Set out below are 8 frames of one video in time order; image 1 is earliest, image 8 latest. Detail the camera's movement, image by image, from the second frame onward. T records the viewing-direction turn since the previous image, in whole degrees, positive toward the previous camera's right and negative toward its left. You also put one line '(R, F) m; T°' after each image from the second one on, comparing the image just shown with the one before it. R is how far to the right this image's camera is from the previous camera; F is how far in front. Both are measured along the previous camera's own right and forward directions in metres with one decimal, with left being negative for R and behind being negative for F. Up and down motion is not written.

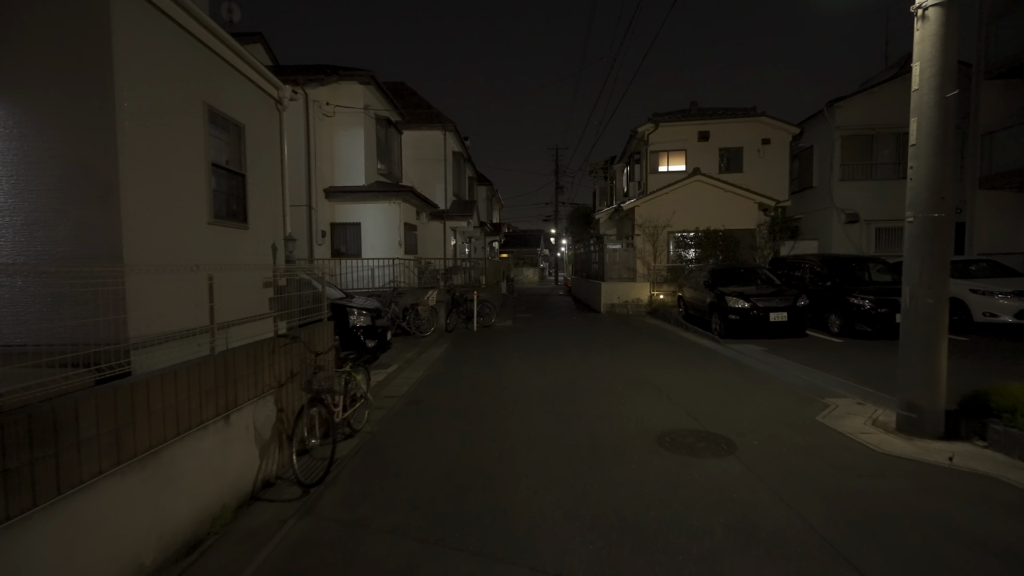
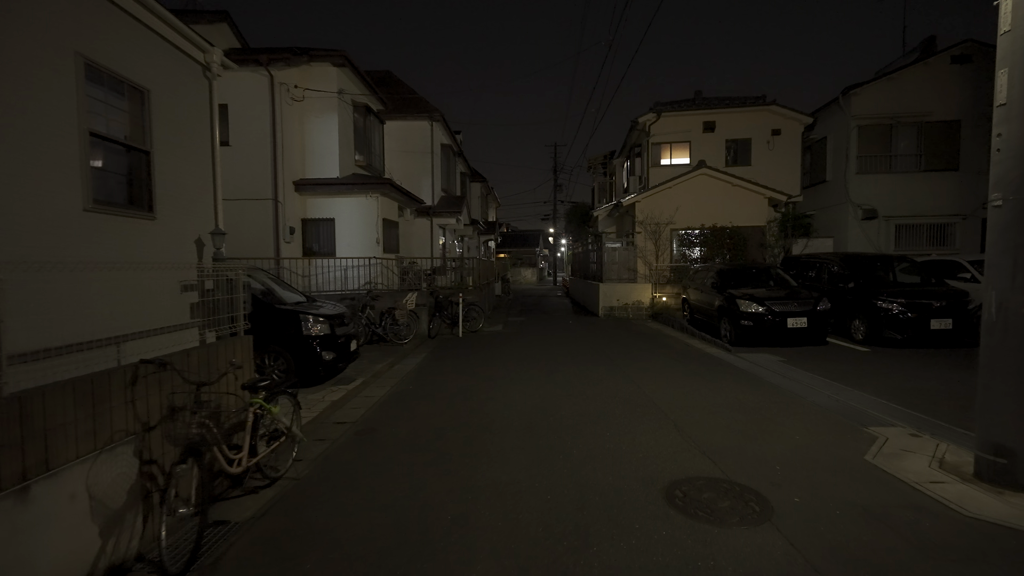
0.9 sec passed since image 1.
(+0.3, +1.3) m; 0°
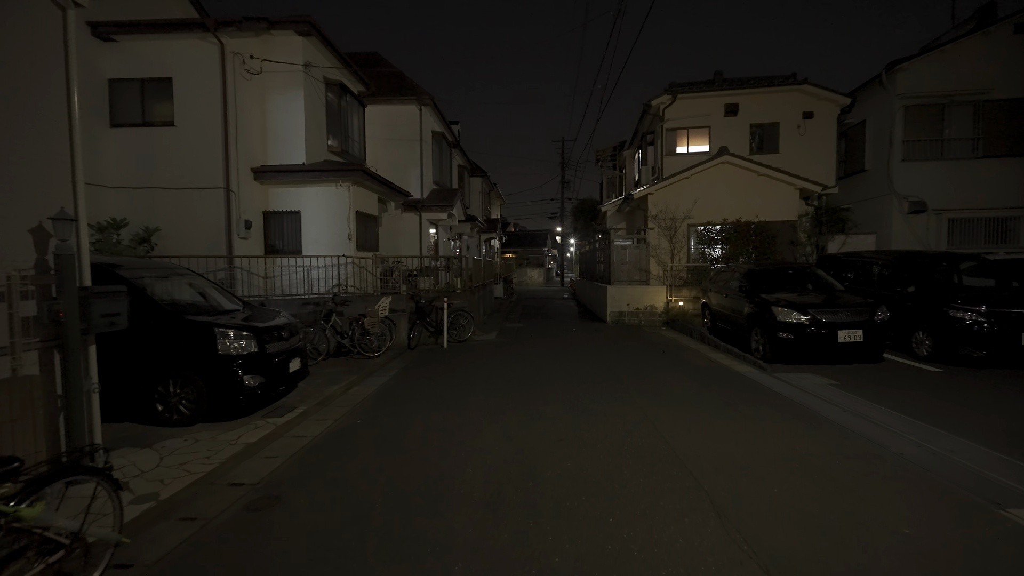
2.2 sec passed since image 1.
(+0.4, +1.8) m; -1°
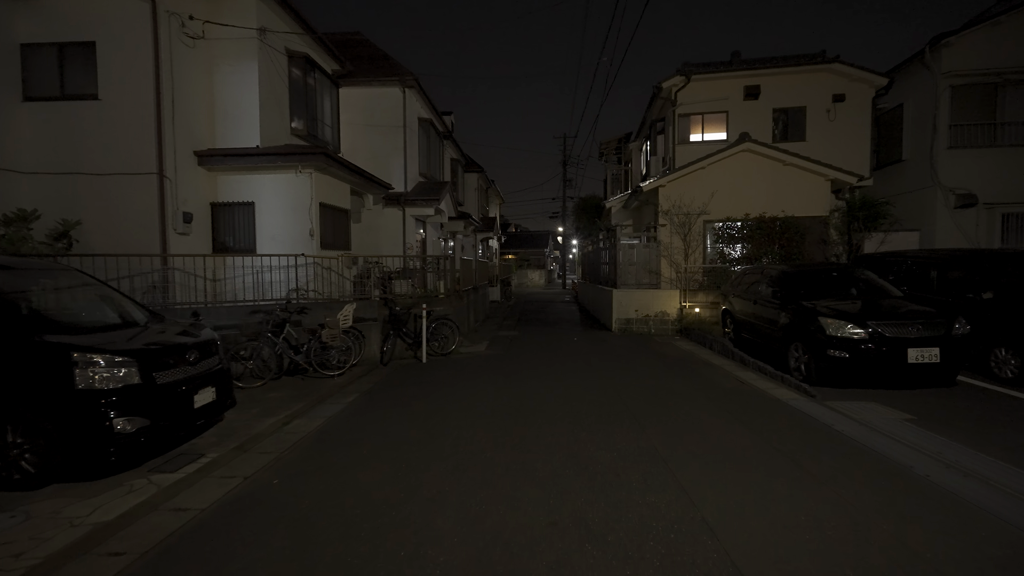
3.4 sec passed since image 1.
(+0.2, +1.7) m; 0°
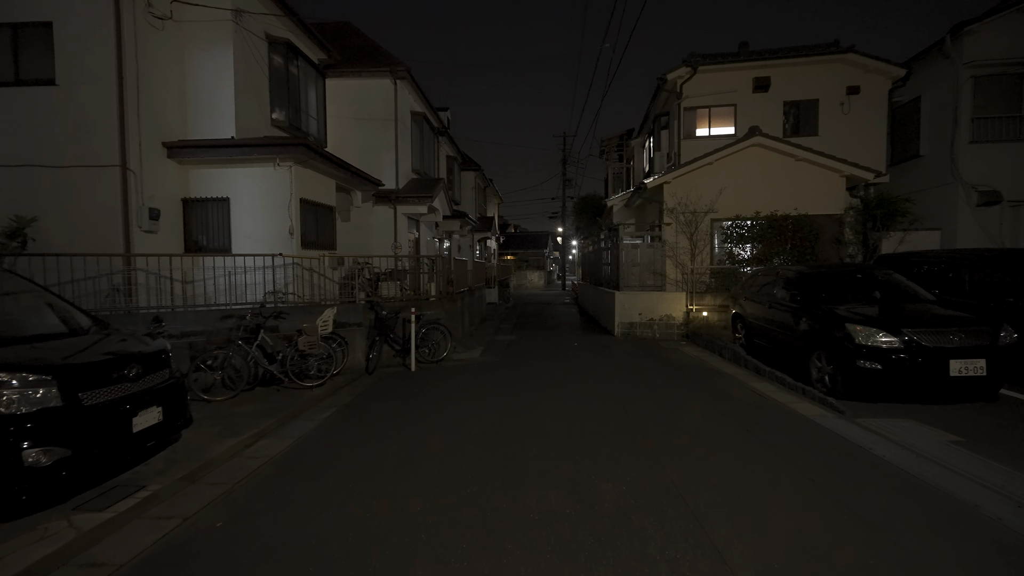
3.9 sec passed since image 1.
(+0.1, +0.7) m; 0°
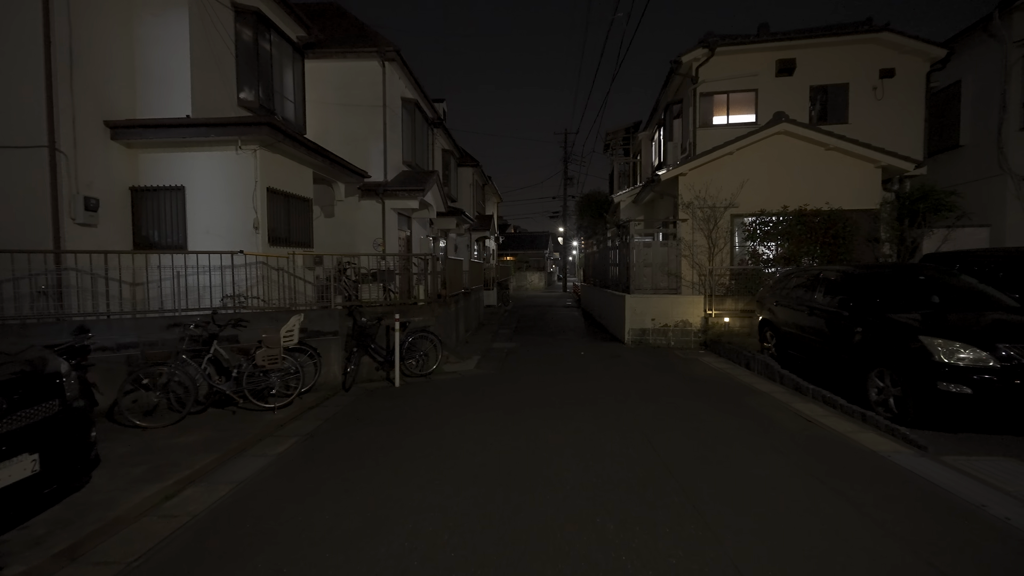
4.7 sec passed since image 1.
(0.0, +1.2) m; 0°
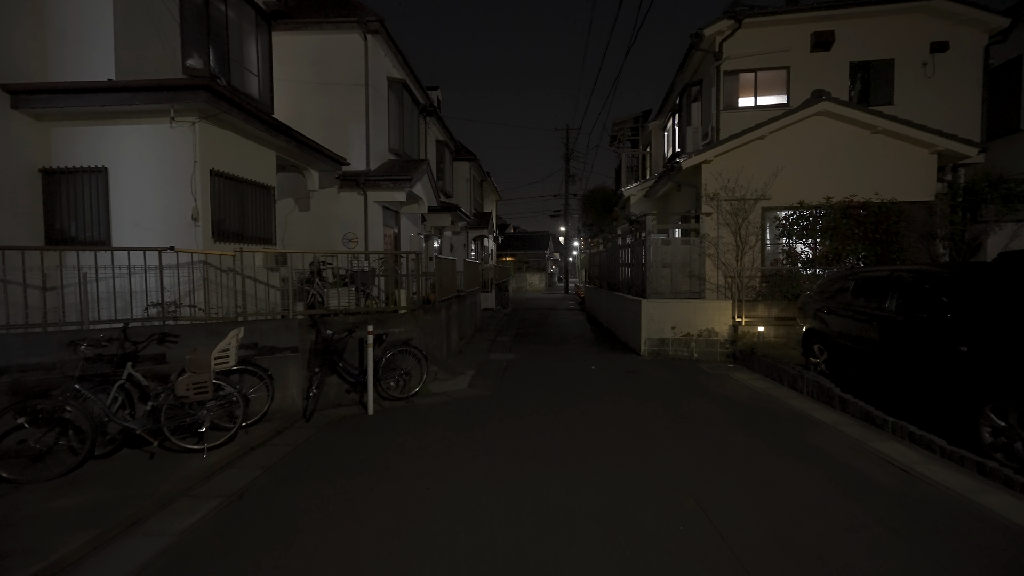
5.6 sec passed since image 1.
(0.0, +1.5) m; 0°
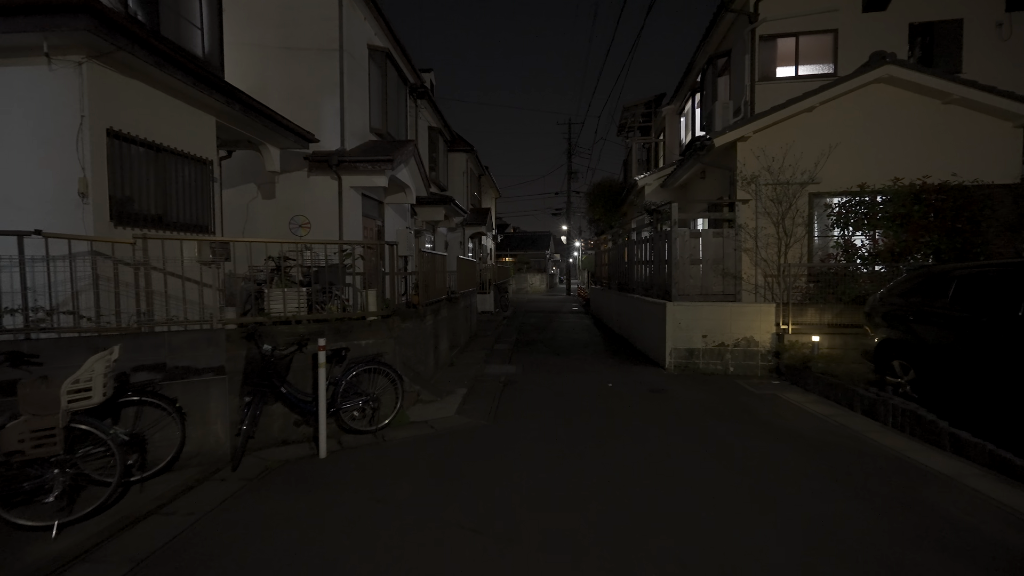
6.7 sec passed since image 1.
(0.0, +1.7) m; 0°
